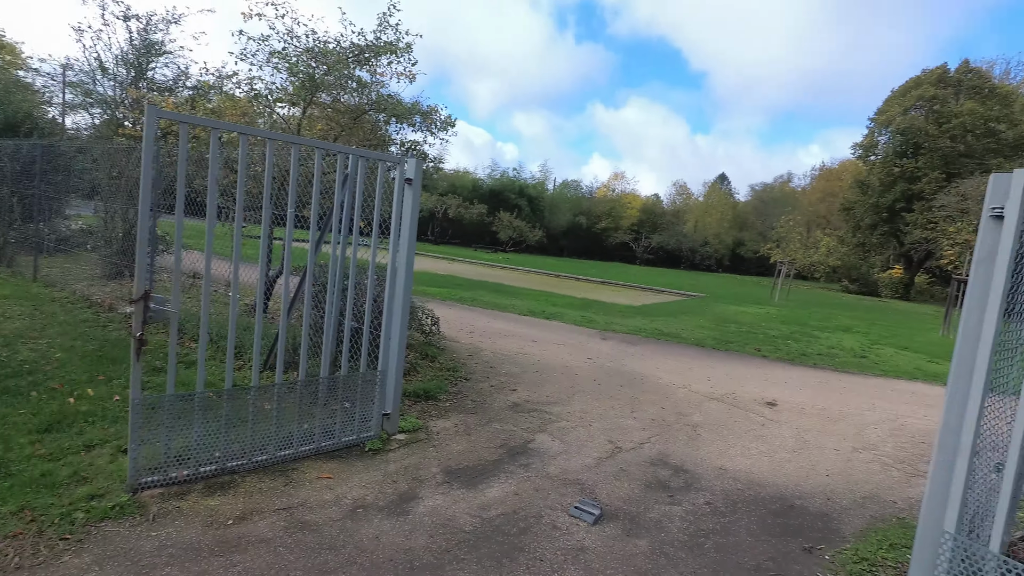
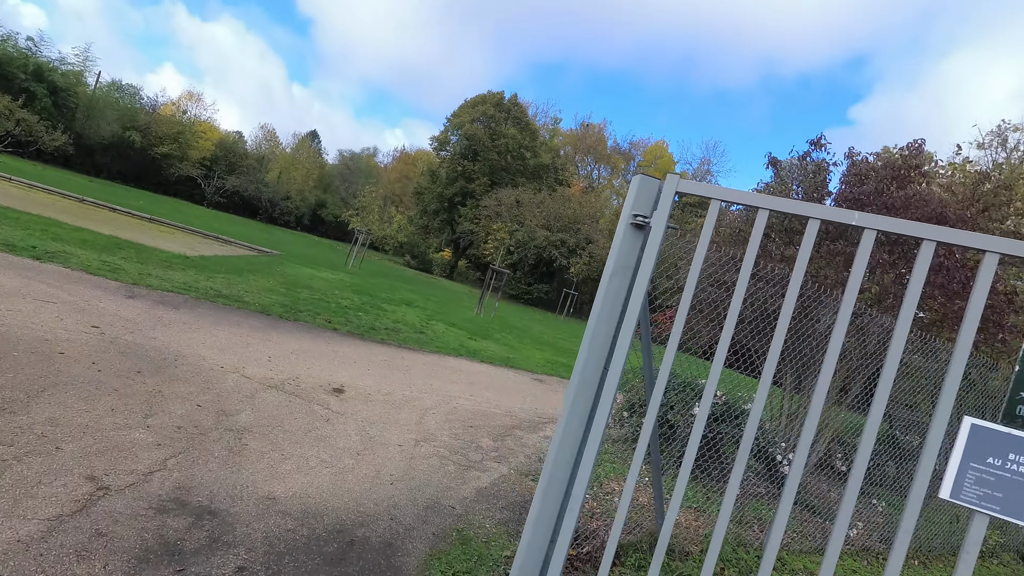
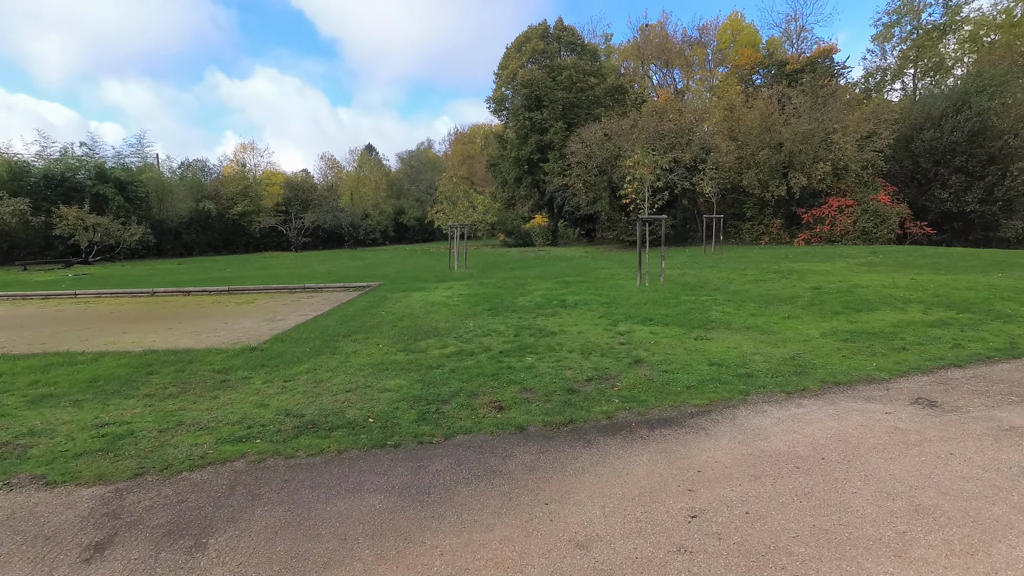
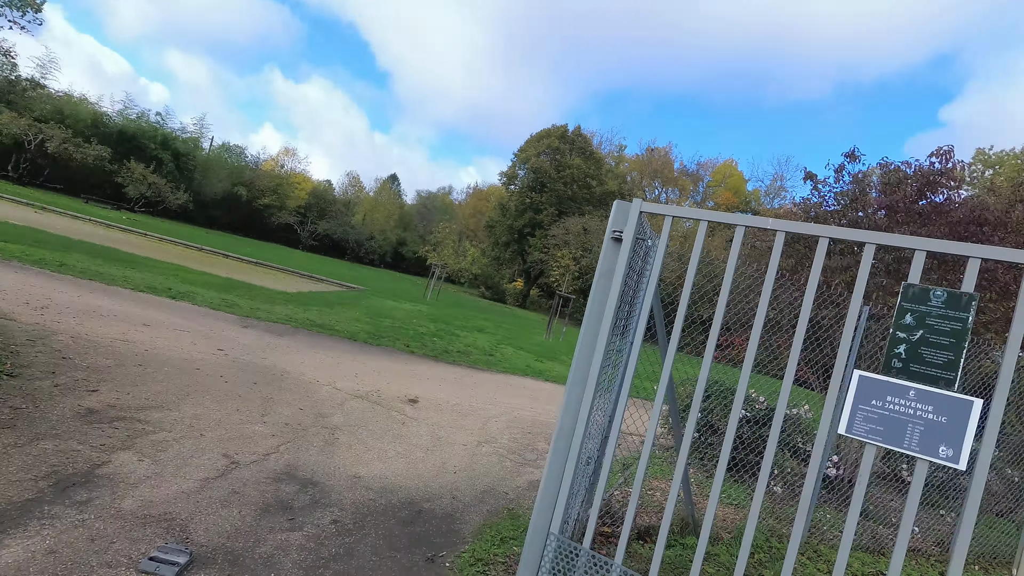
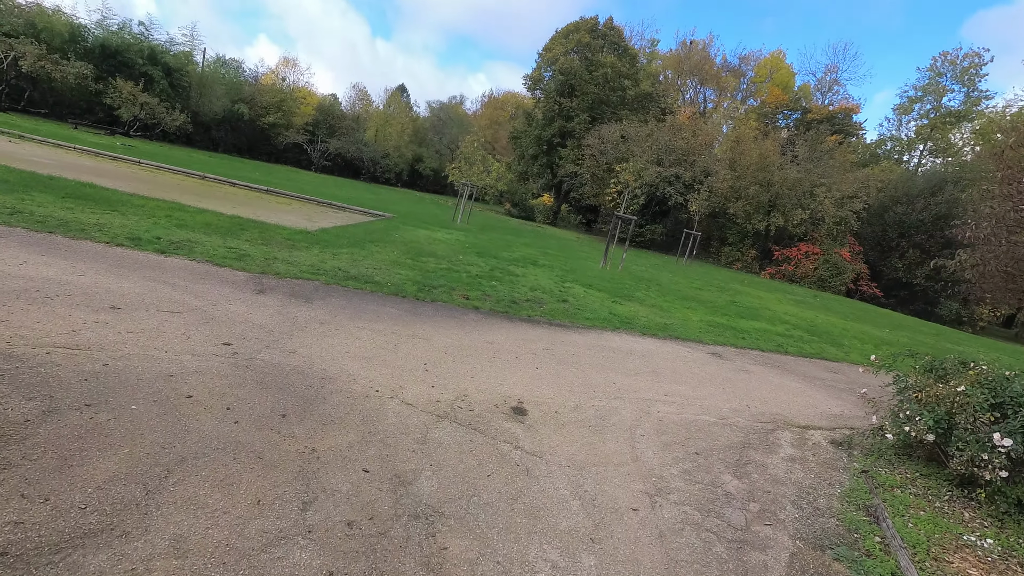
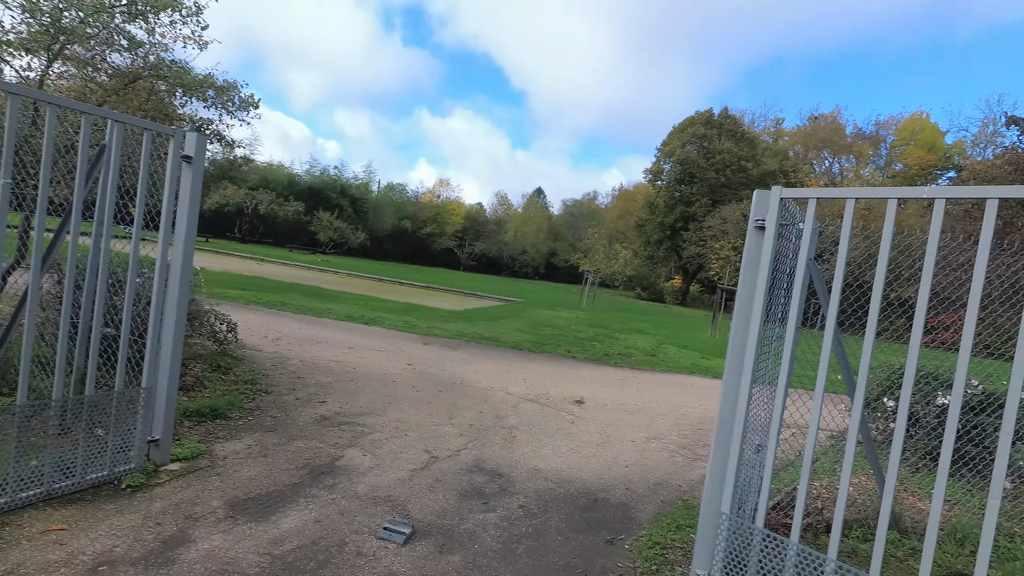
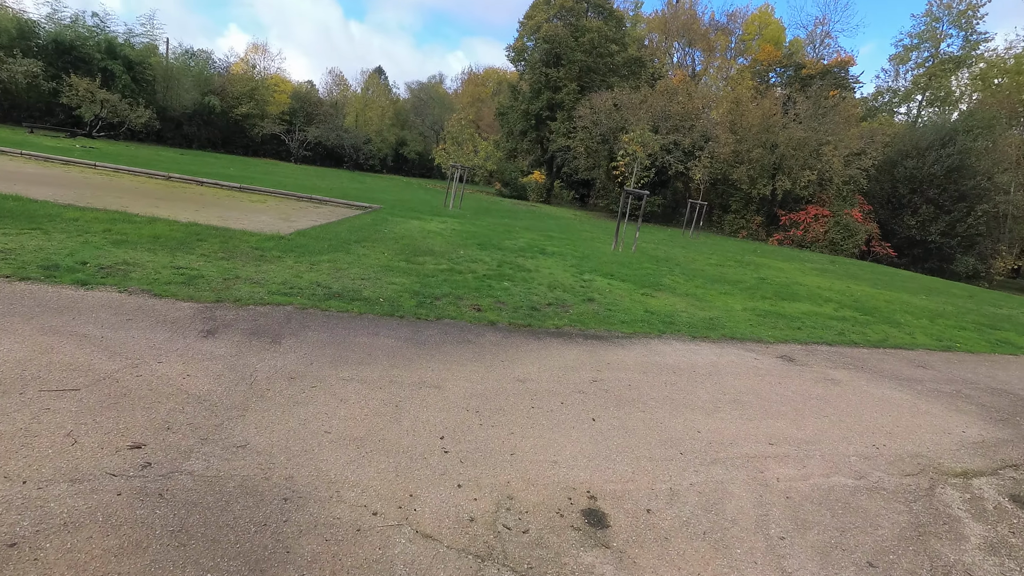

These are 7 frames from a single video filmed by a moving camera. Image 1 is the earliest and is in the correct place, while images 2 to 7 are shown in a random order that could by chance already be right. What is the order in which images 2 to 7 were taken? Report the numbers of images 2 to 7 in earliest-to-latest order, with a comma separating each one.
6, 4, 2, 5, 7, 3
